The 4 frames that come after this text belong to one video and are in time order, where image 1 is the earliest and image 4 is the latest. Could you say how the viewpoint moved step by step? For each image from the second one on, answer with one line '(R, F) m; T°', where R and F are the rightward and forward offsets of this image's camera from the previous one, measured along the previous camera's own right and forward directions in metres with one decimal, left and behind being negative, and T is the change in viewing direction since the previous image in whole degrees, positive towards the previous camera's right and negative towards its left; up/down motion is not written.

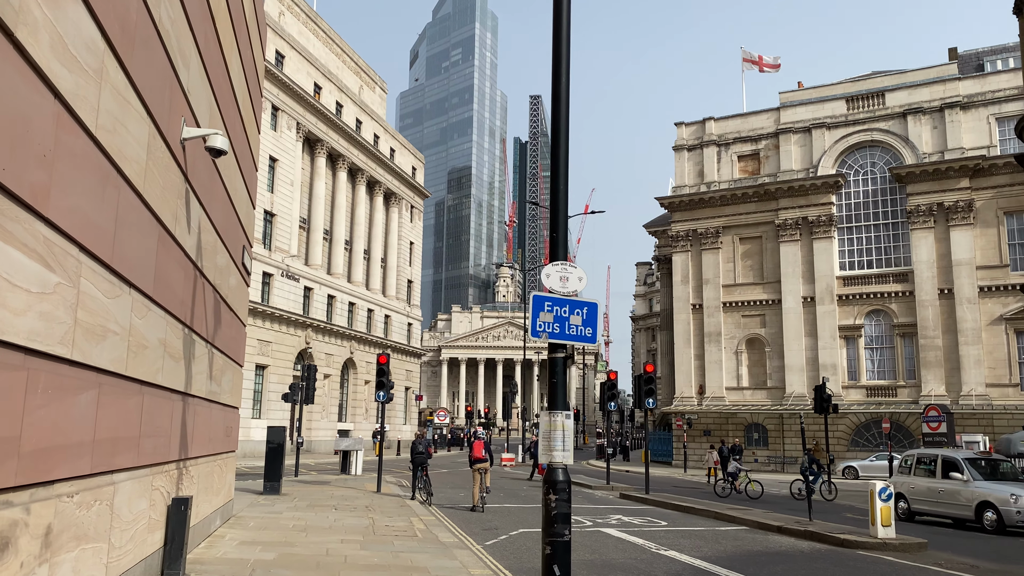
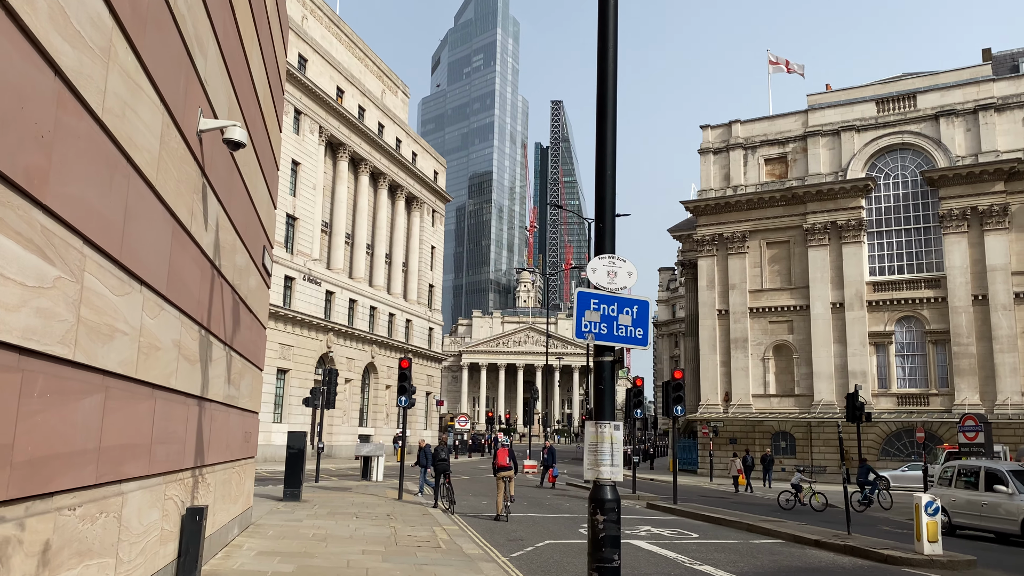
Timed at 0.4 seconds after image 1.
(-0.1, +0.5) m; -2°
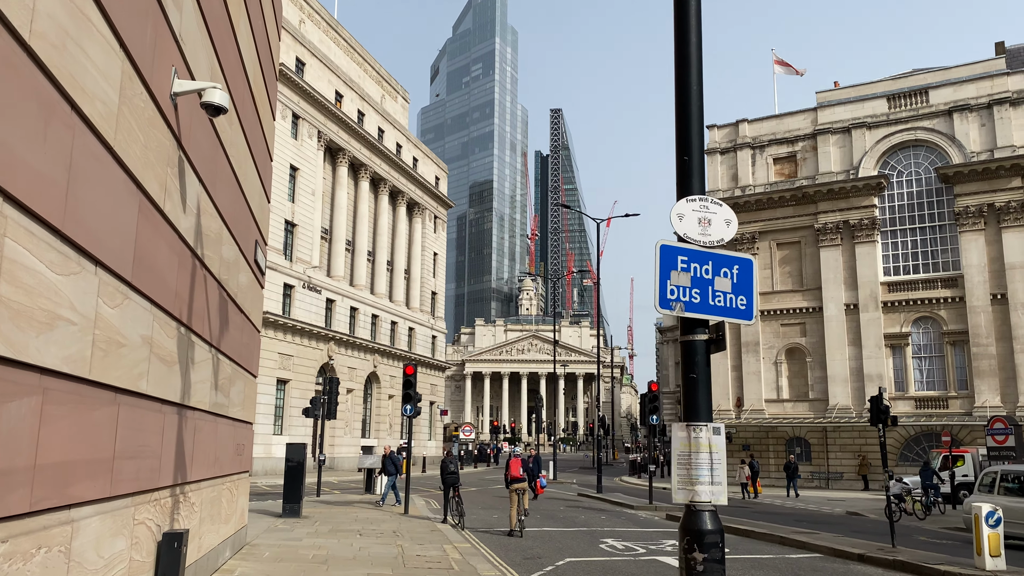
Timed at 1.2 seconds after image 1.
(-0.2, +1.1) m; 0°
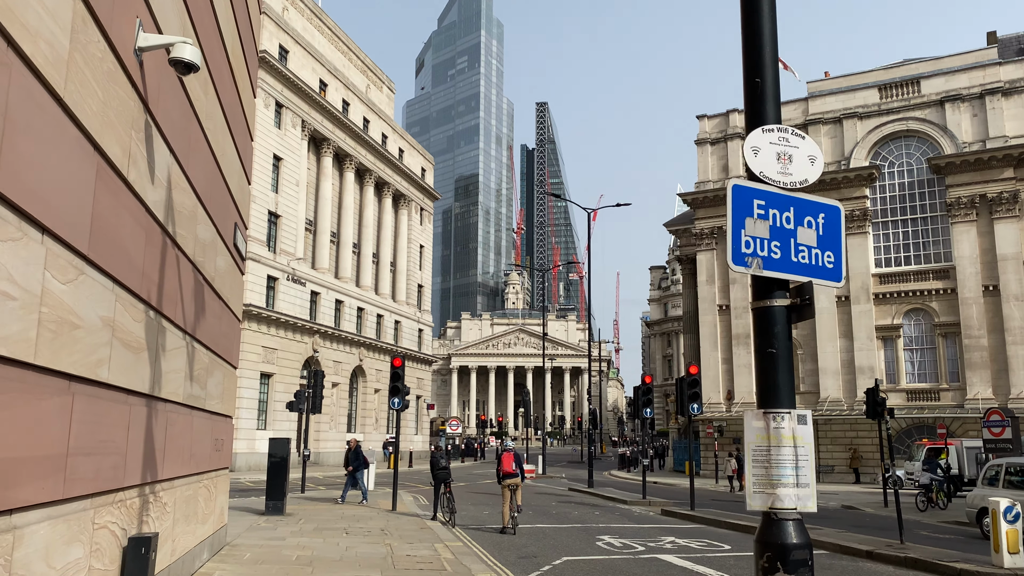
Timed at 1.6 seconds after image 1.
(-0.1, +0.6) m; +1°
